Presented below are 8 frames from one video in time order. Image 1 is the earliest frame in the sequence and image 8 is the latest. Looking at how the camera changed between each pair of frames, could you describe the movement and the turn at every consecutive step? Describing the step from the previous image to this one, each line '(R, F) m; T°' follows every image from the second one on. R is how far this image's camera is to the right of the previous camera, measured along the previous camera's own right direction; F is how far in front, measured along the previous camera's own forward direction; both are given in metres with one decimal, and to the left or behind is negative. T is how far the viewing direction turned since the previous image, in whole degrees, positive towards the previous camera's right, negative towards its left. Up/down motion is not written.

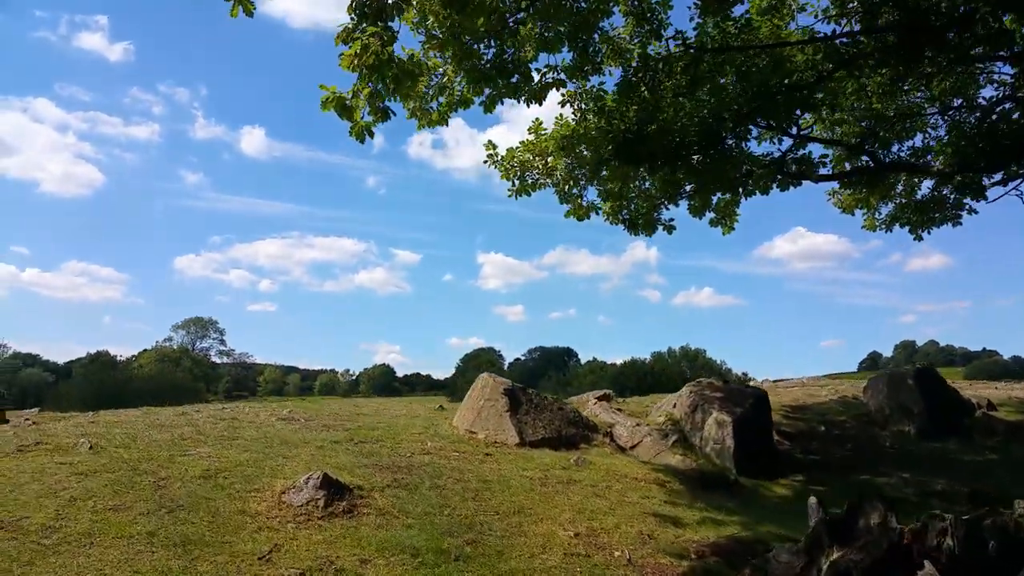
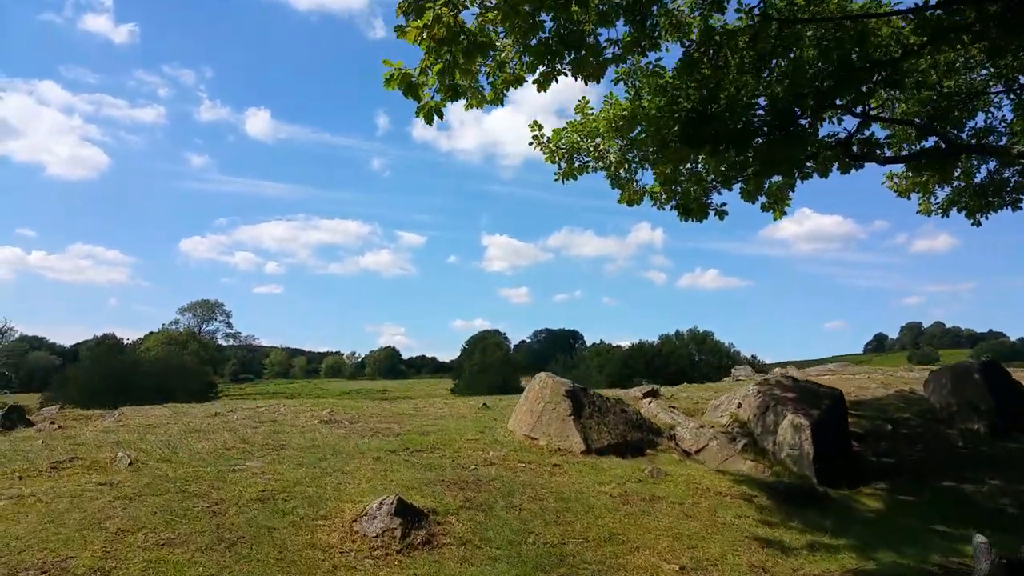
(-0.7, +0.7) m; 0°
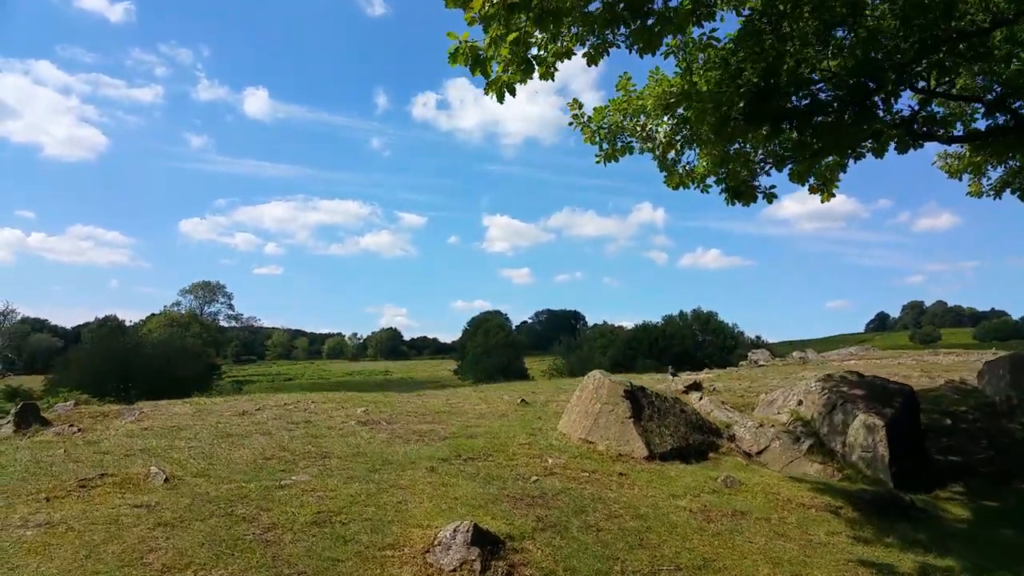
(-0.6, +0.7) m; 0°
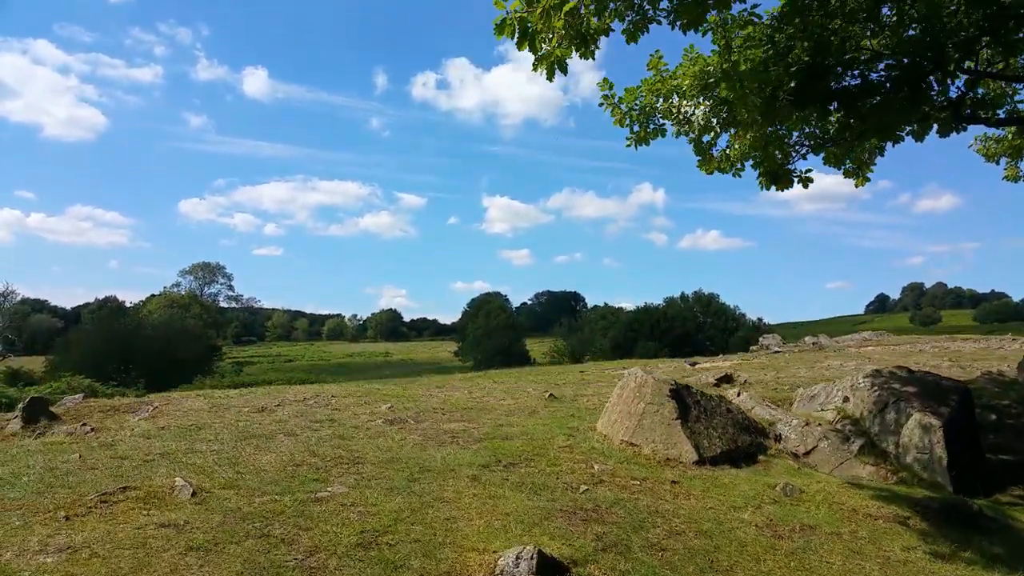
(-0.4, +0.5) m; 0°
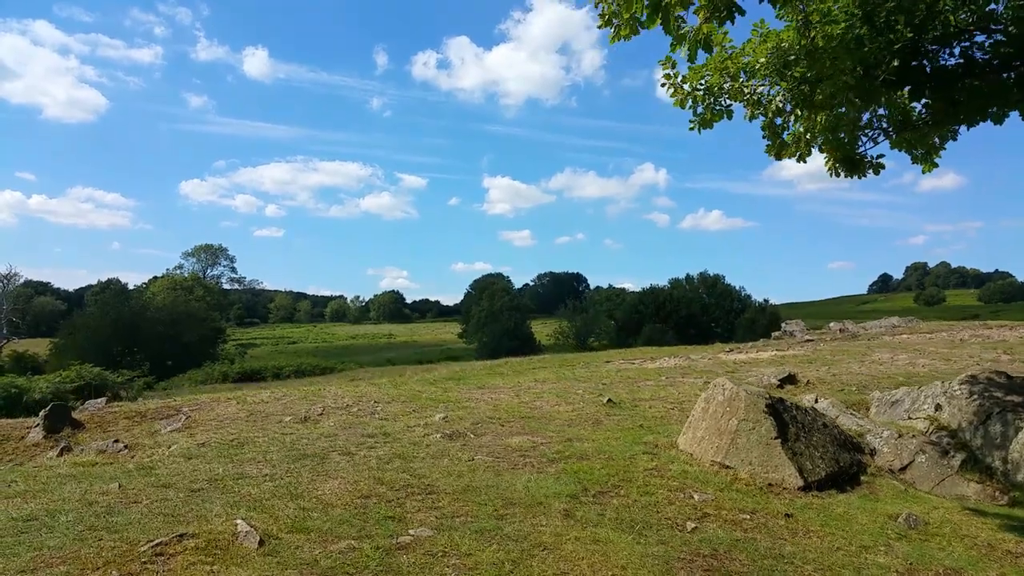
(-0.7, +0.8) m; 0°
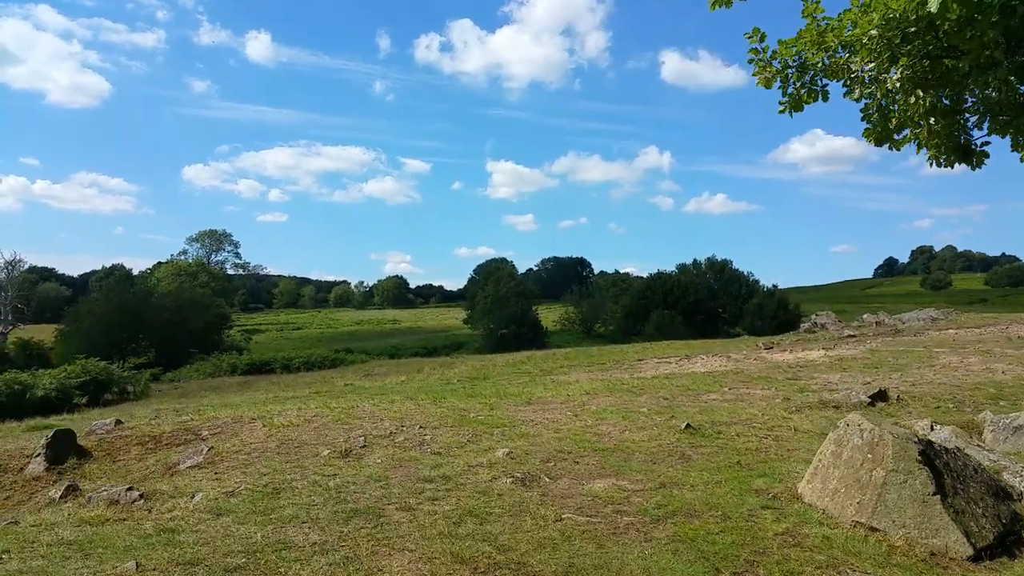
(-0.7, +1.3) m; 0°
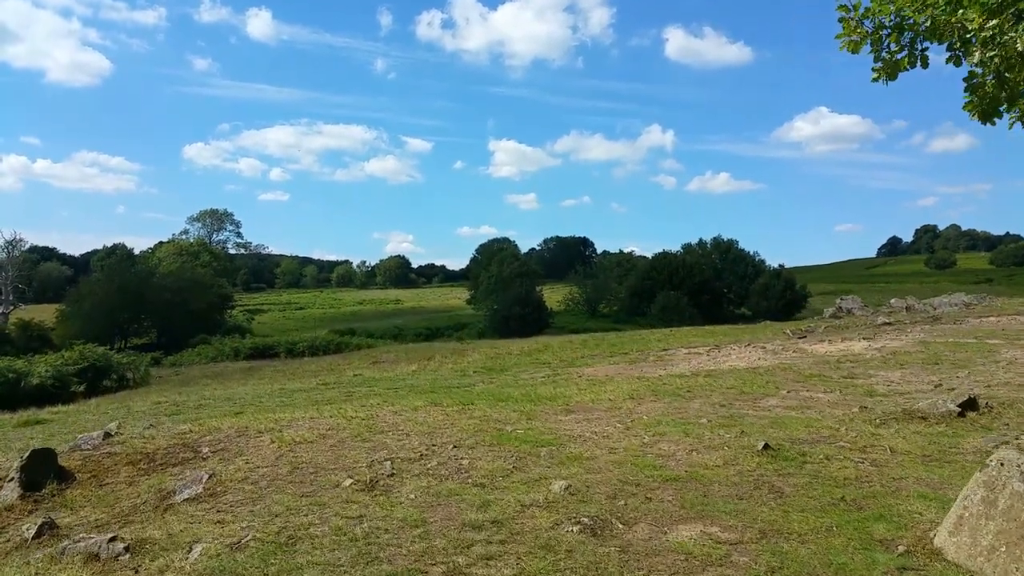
(-0.5, +1.3) m; 0°
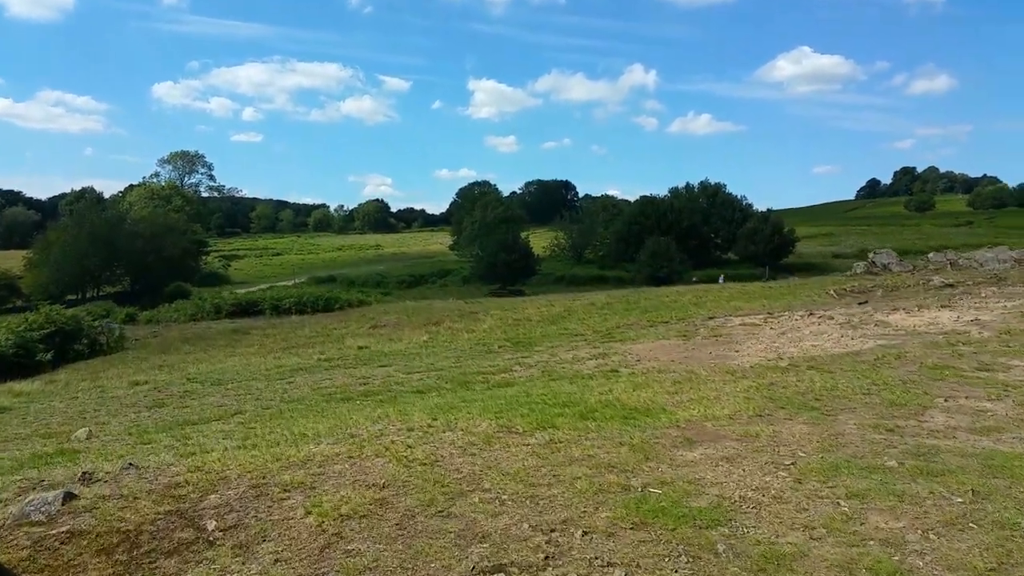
(-1.2, +2.7) m; +2°
